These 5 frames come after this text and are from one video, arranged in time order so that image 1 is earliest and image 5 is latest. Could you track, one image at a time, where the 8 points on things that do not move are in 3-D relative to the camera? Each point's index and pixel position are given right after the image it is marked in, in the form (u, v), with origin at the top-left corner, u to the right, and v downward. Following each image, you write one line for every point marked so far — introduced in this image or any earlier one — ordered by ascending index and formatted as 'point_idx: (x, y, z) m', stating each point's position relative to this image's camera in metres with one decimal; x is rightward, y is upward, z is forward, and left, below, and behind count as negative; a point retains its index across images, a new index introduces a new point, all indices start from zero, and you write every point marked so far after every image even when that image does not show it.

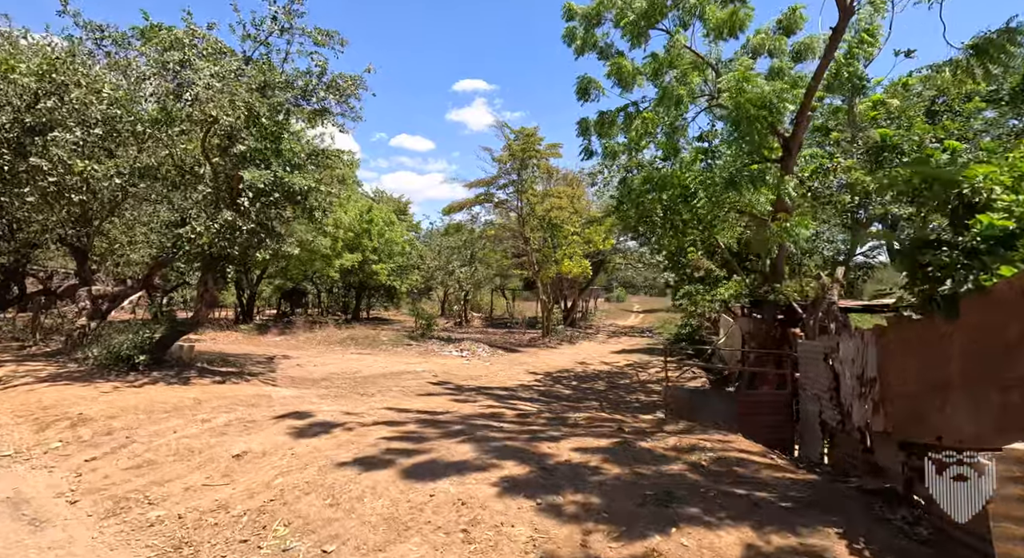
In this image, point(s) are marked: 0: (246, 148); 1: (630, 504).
0: (-4.6, +2.3, +10.1) m
1: (+0.8, -1.6, +4.0) m
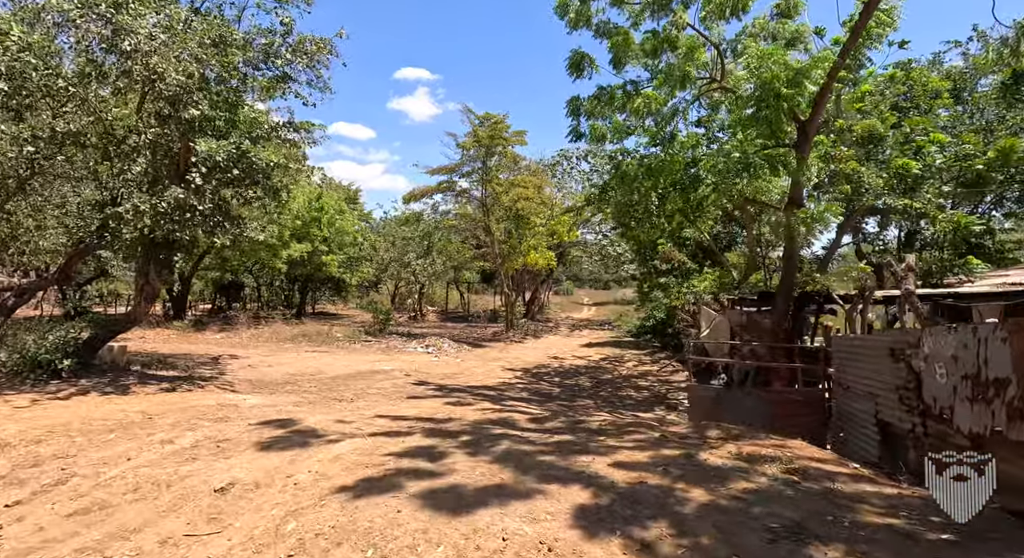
0: (-4.7, +2.5, +8.7) m
1: (+1.4, -1.5, +3.2) m
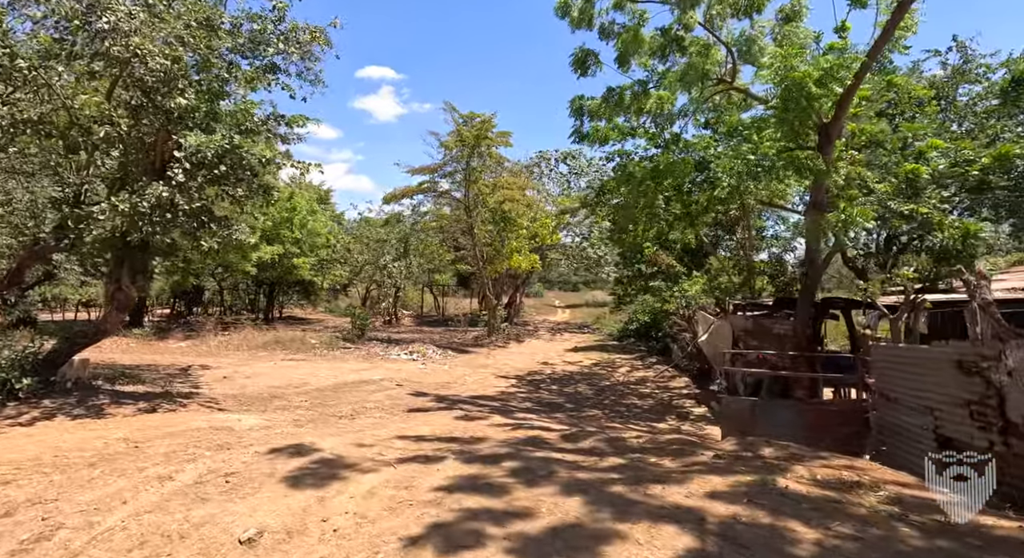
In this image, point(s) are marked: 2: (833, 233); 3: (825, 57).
0: (-4.5, +2.4, +7.9) m
1: (+1.9, -1.5, +2.8) m
2: (+4.6, +0.6, +8.4) m
3: (+4.3, +3.0, +7.8) m
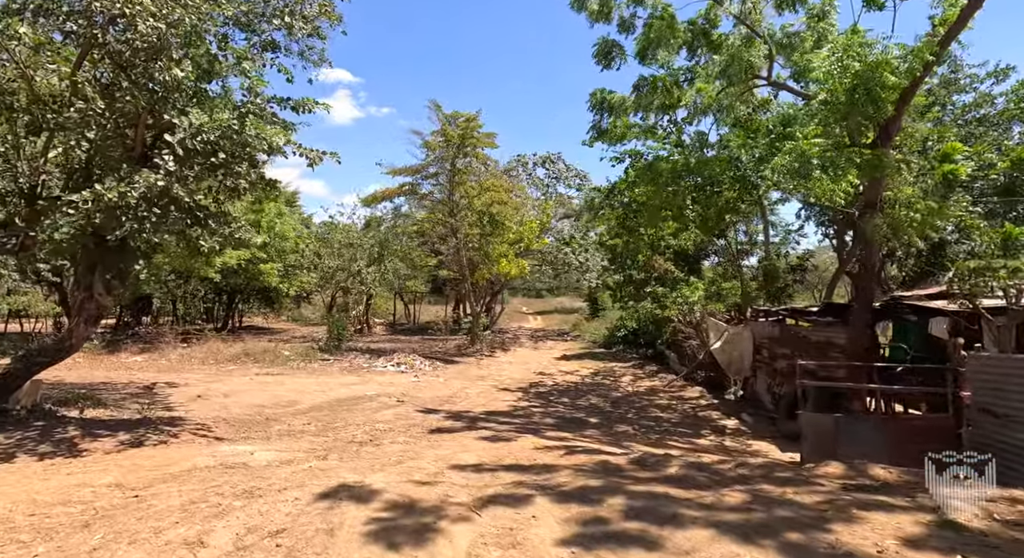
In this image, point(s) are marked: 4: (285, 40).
0: (-3.9, +2.3, +6.7) m
1: (+2.9, -1.5, +2.1) m
2: (+5.1, +0.6, +8.0) m
3: (+4.8, +3.0, +7.3) m
4: (-3.2, +3.4, +8.0) m
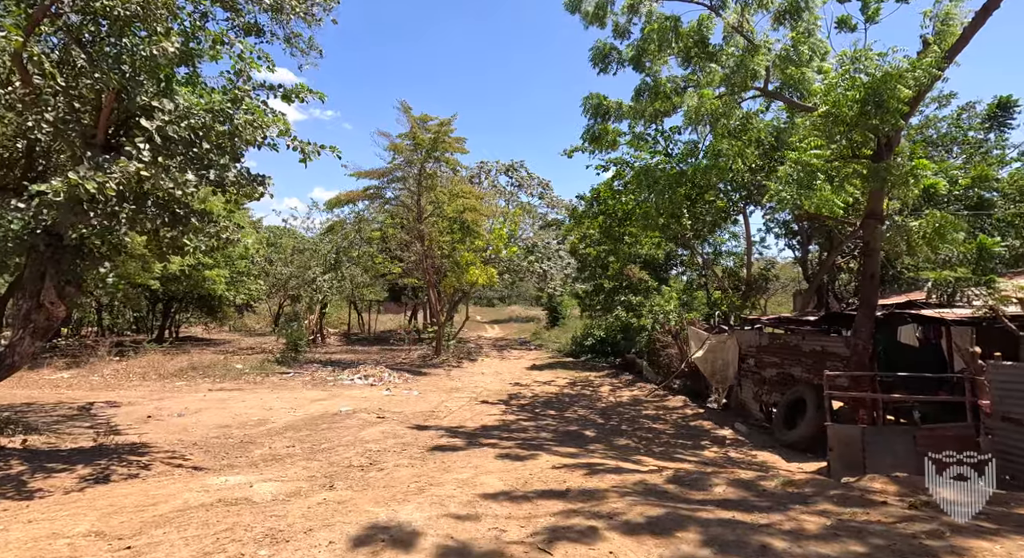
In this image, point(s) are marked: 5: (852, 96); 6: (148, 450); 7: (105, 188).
0: (-3.7, +2.3, +5.8) m
1: (+3.6, -1.6, +1.9) m
2: (+5.2, +0.5, +8.0) m
3: (+4.9, +2.9, +7.4) m
4: (-3.1, +3.3, +7.3) m
5: (+4.5, +2.5, +7.6) m
6: (-4.4, -2.0, +6.8) m
7: (-3.8, +0.8, +5.2) m
